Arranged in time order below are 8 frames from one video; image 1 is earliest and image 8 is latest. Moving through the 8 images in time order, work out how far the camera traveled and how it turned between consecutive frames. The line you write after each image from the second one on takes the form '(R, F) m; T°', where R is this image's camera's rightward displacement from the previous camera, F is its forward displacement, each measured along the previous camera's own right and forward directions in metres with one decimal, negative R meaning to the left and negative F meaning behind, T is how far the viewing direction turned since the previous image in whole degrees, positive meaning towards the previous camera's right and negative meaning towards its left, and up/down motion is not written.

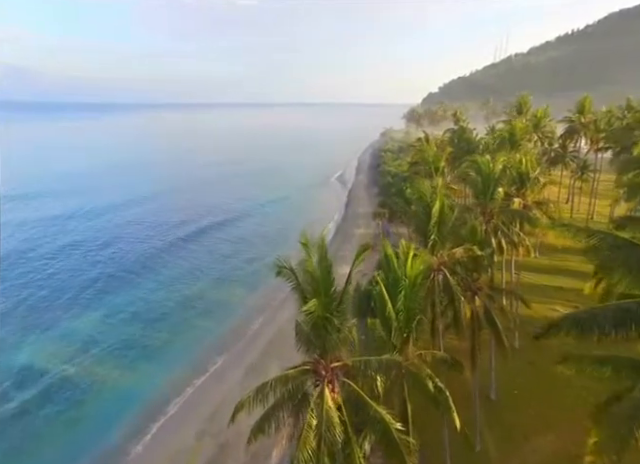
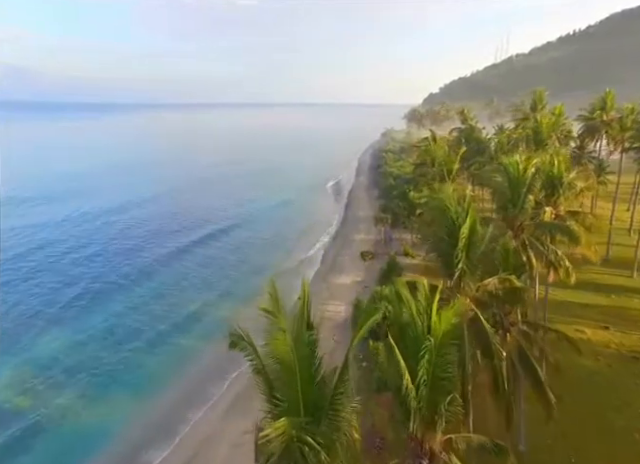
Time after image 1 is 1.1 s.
(+0.3, +3.4) m; 0°
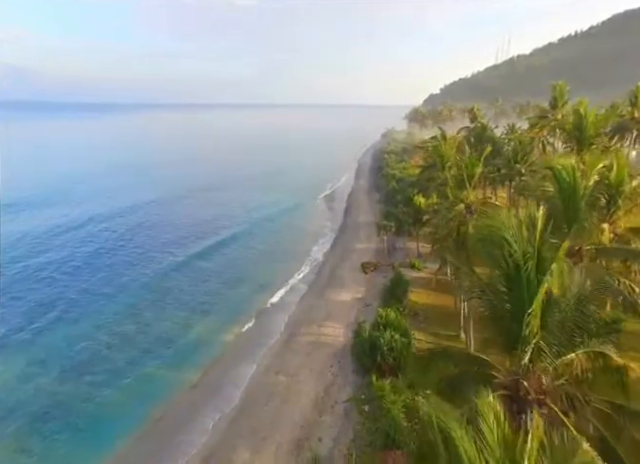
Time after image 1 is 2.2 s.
(+0.3, +4.0) m; 0°
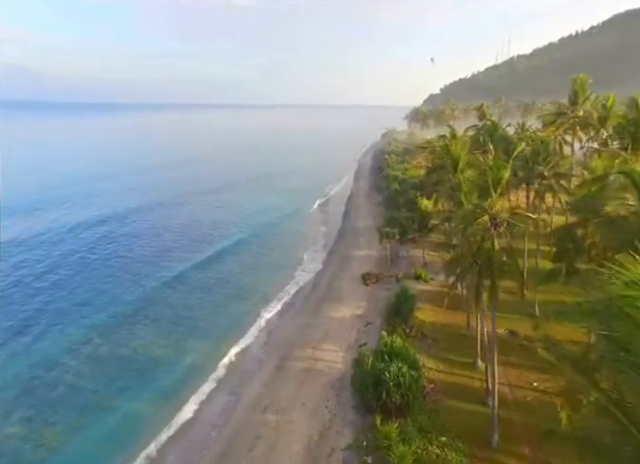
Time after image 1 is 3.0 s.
(+0.3, +3.4) m; 0°
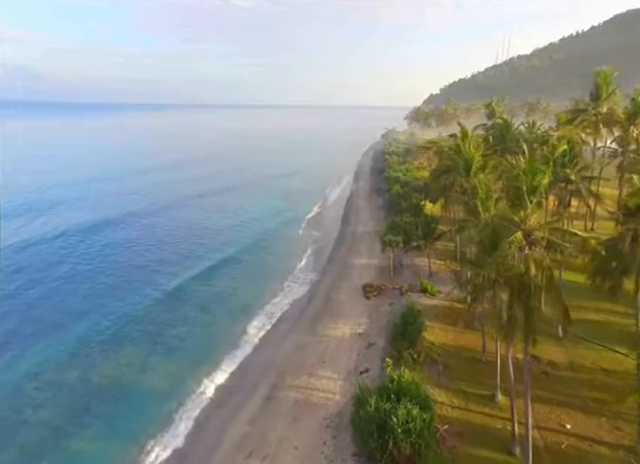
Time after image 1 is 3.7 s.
(+0.2, +3.1) m; 0°
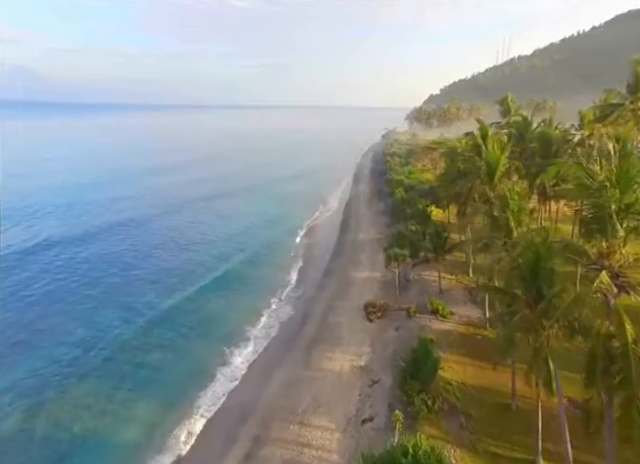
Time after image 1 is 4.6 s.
(+0.3, +4.0) m; 0°
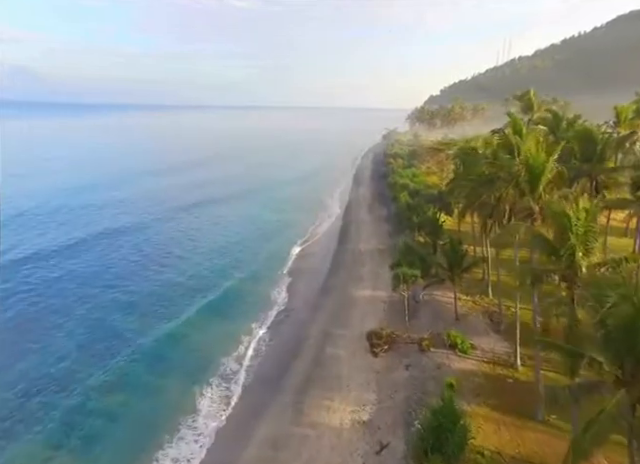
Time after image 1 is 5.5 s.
(+0.3, +4.6) m; 0°
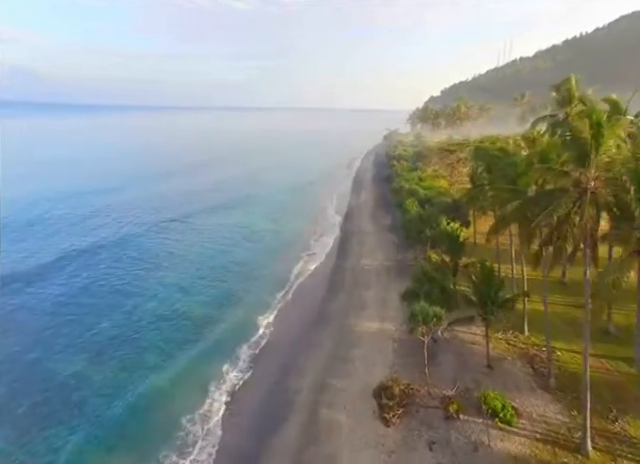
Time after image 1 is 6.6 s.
(+0.3, +5.8) m; 0°
